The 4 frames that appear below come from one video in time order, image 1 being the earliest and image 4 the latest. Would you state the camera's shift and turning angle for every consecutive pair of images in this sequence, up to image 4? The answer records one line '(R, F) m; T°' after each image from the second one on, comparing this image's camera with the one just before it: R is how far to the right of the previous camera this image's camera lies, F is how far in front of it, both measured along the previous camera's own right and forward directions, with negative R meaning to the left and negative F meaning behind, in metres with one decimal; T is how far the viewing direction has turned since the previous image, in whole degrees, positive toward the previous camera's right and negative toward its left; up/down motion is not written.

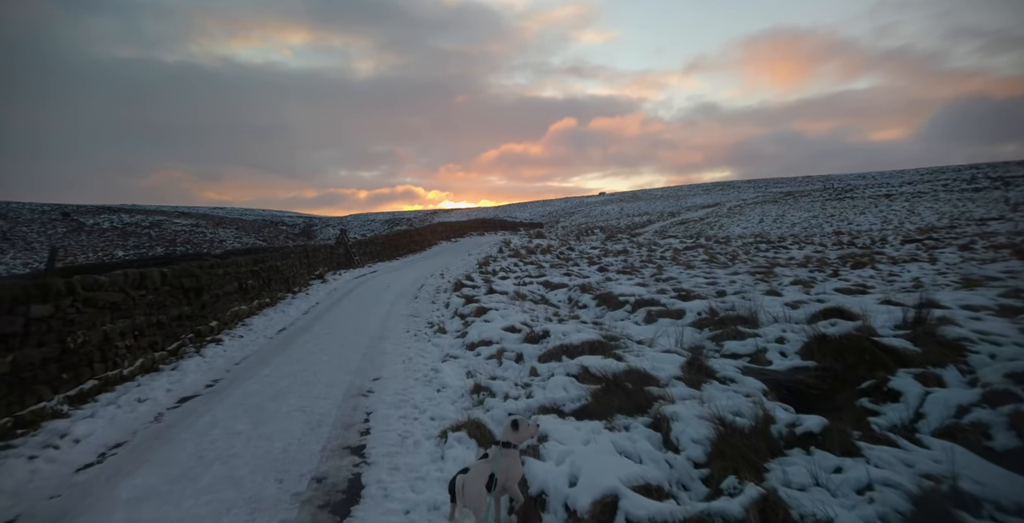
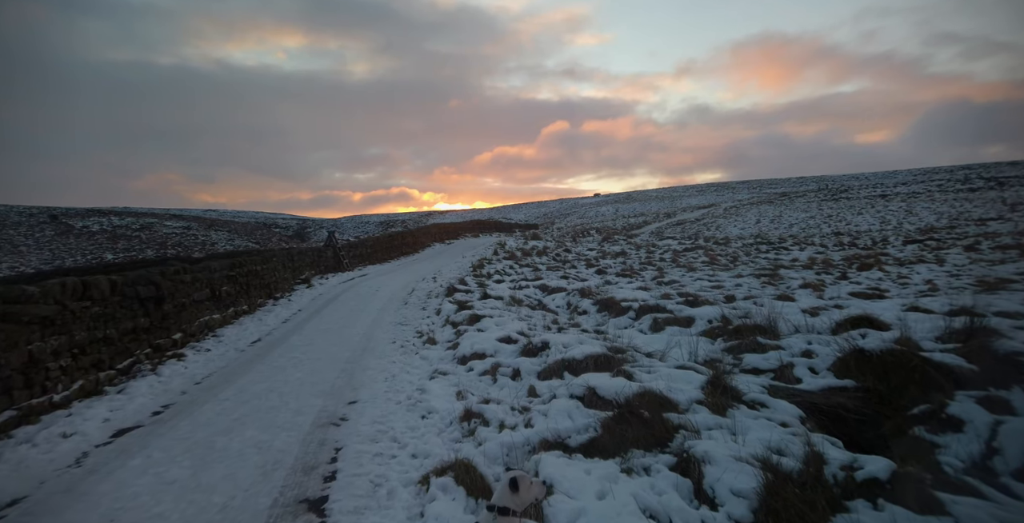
(0.0, +0.8) m; +1°
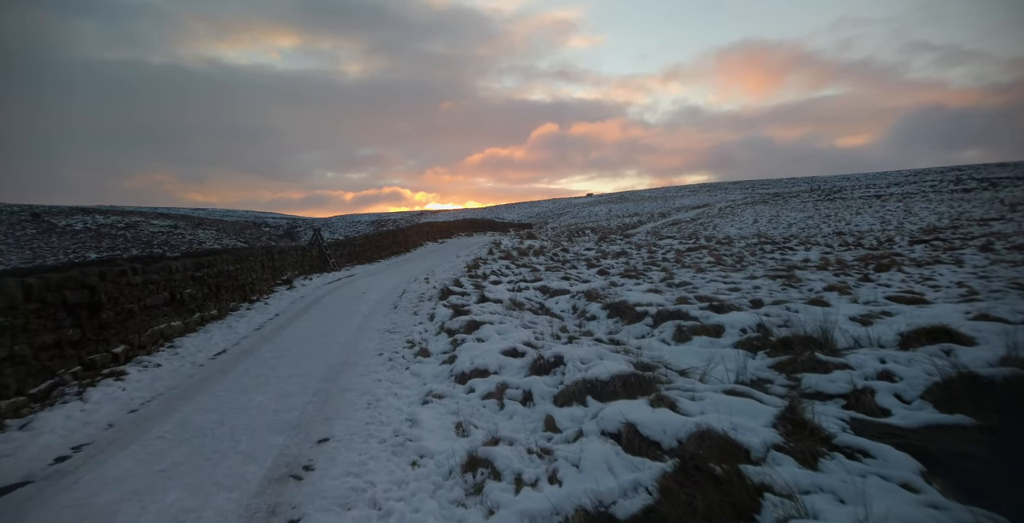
(-0.2, +1.2) m; +1°
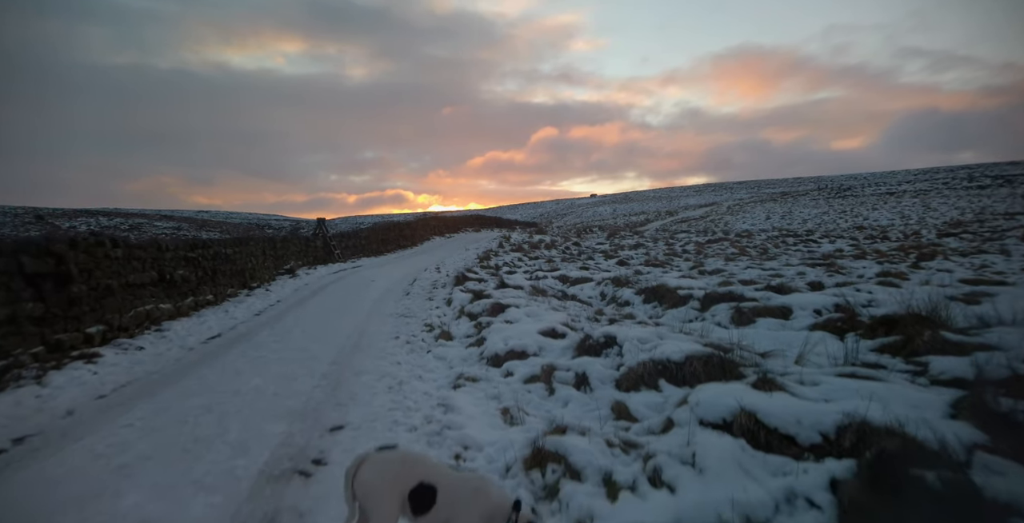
(-0.5, +1.0) m; 0°
